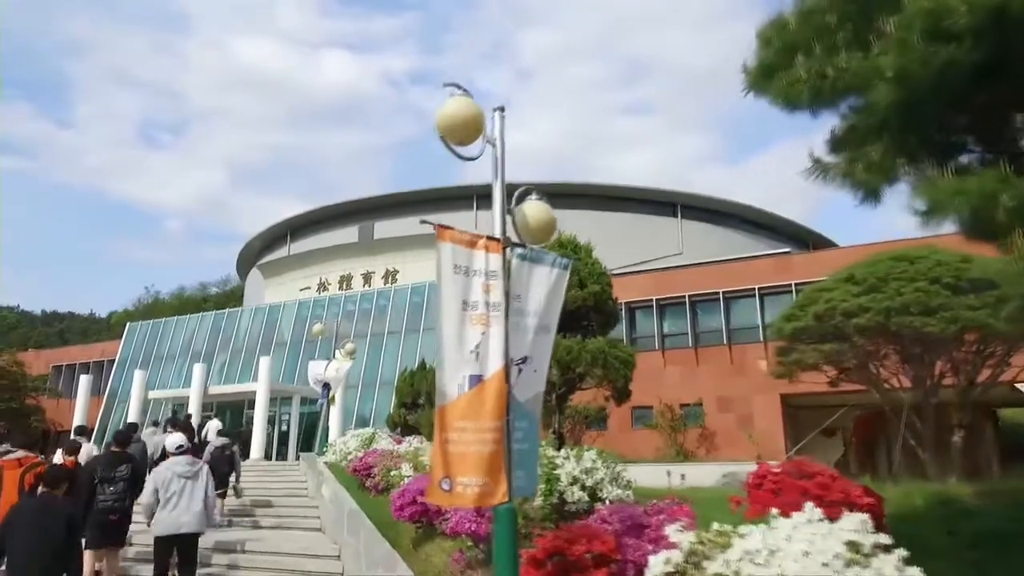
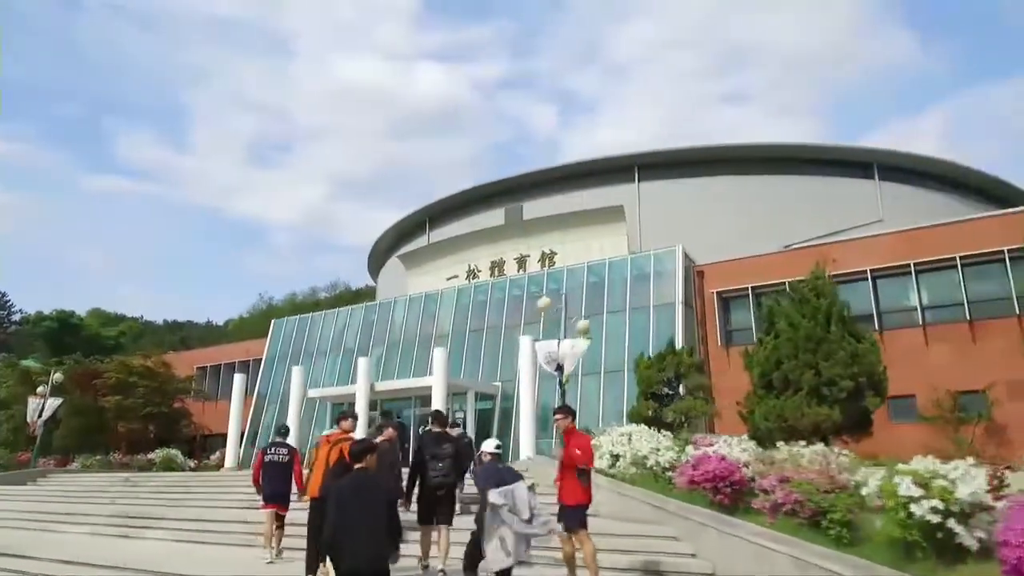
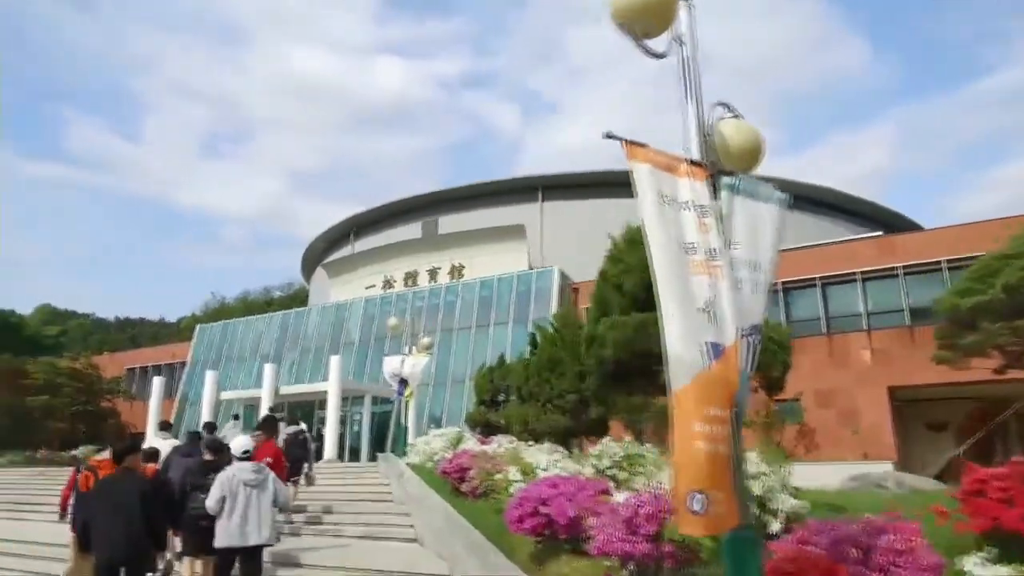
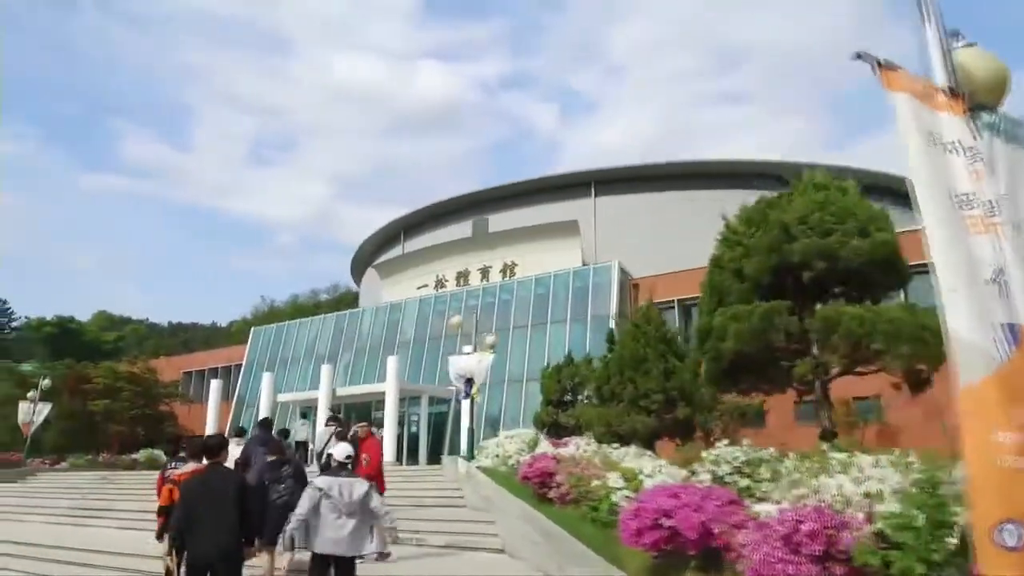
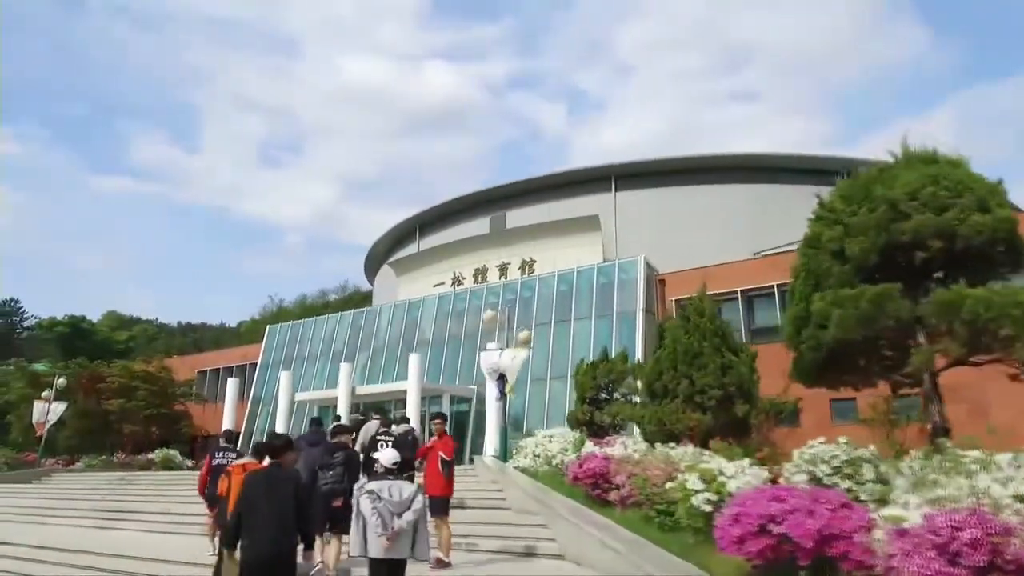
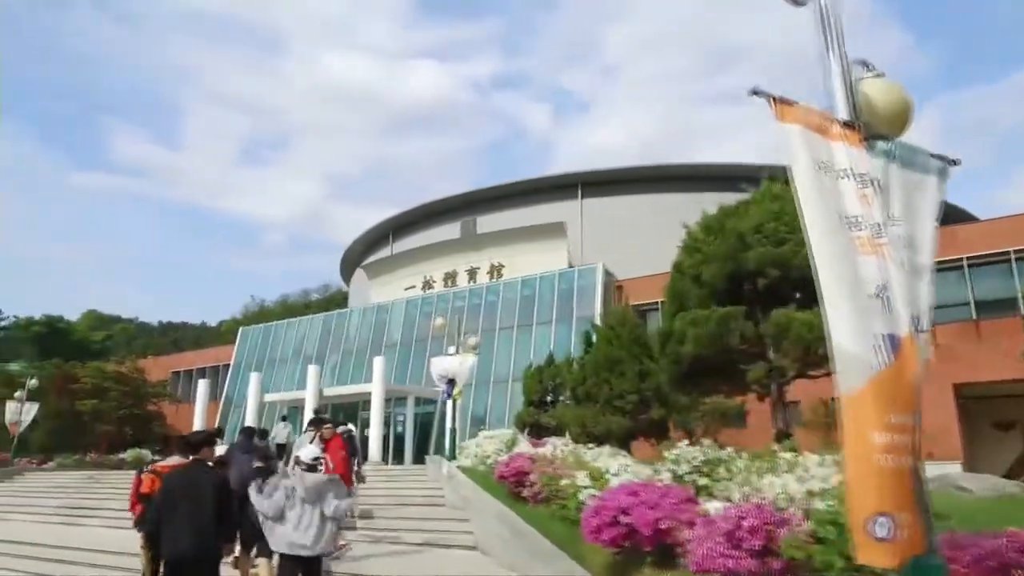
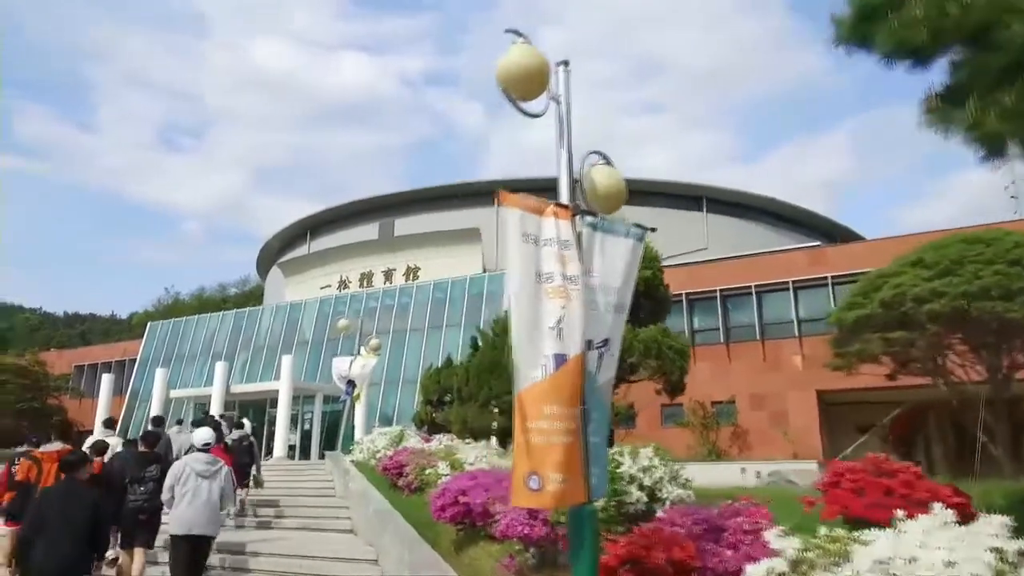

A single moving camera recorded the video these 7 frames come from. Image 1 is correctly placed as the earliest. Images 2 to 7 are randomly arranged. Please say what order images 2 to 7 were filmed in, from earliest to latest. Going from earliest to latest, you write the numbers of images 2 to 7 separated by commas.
7, 3, 6, 4, 5, 2
